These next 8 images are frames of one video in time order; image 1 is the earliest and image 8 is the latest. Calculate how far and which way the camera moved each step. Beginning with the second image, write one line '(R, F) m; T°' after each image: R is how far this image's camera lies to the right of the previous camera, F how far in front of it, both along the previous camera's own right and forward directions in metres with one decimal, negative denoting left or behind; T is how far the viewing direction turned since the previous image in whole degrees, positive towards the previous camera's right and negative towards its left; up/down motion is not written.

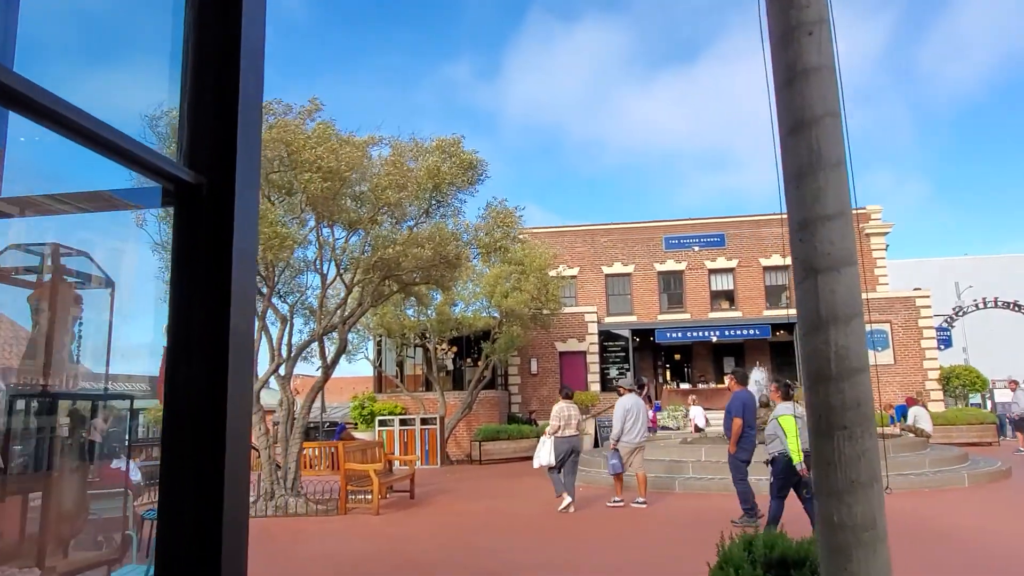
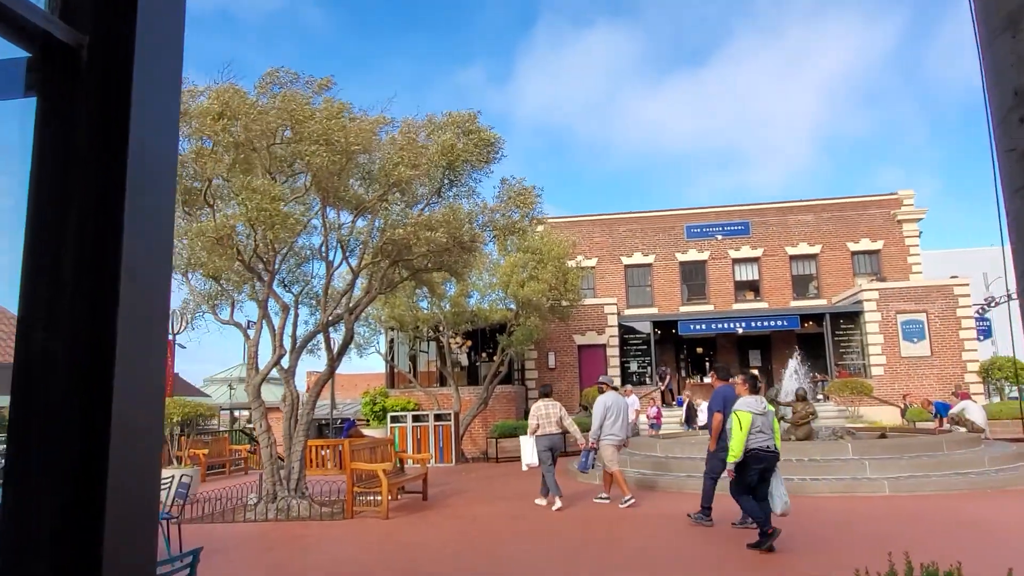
(-0.1, +0.9) m; -1°
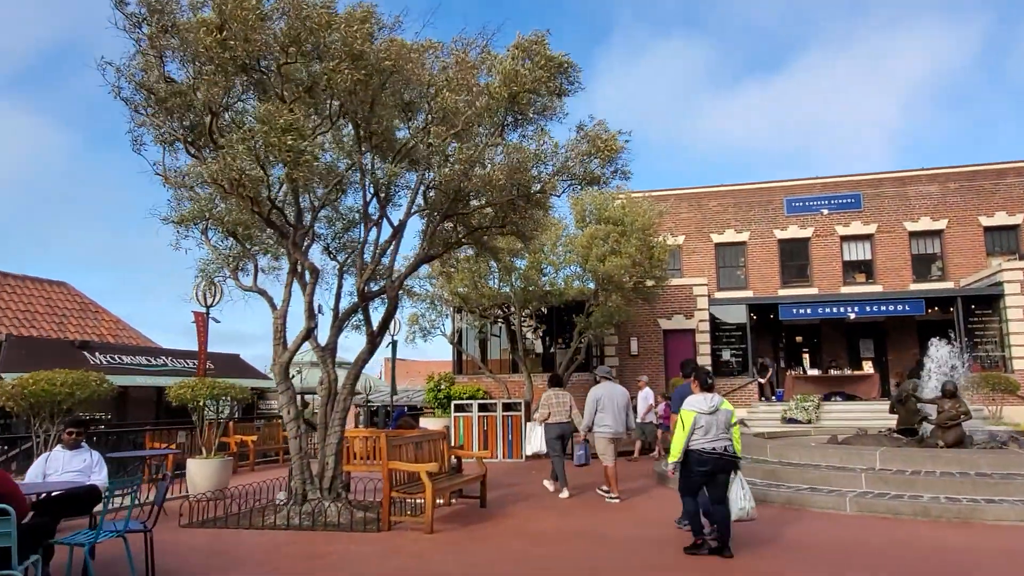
(0.0, +2.0) m; -6°
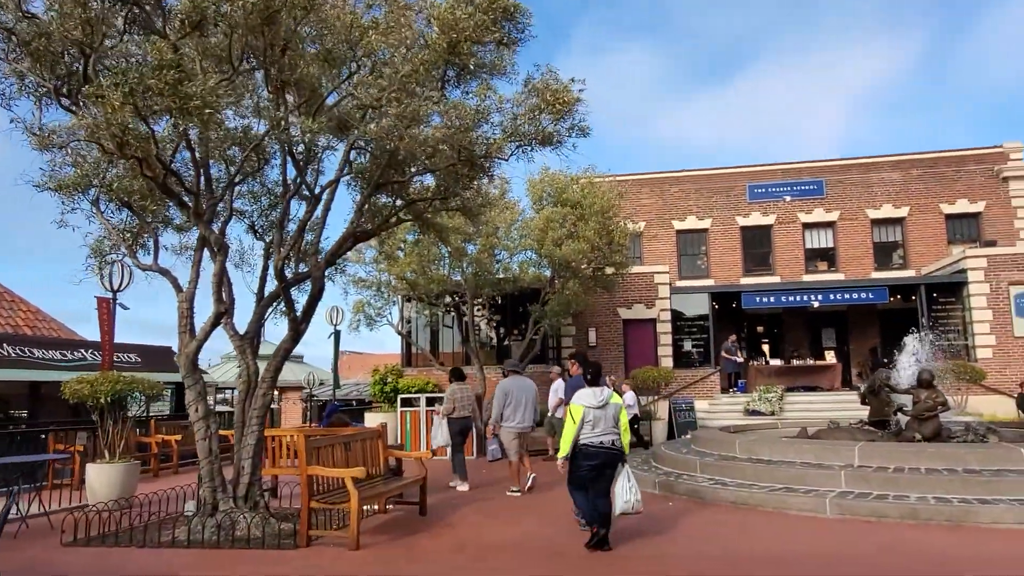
(+0.2, +1.0) m; +3°
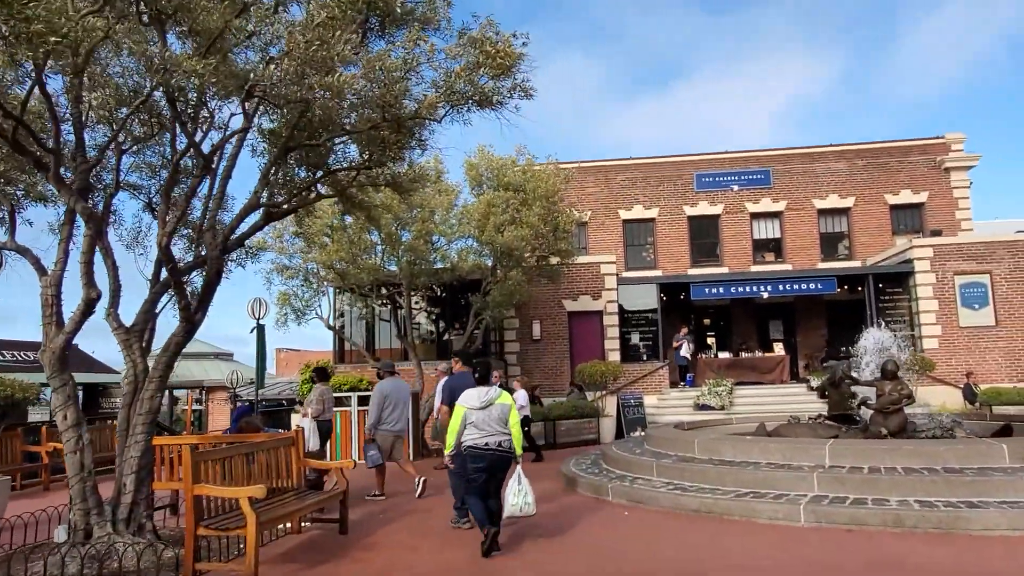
(+0.1, +1.0) m; +4°
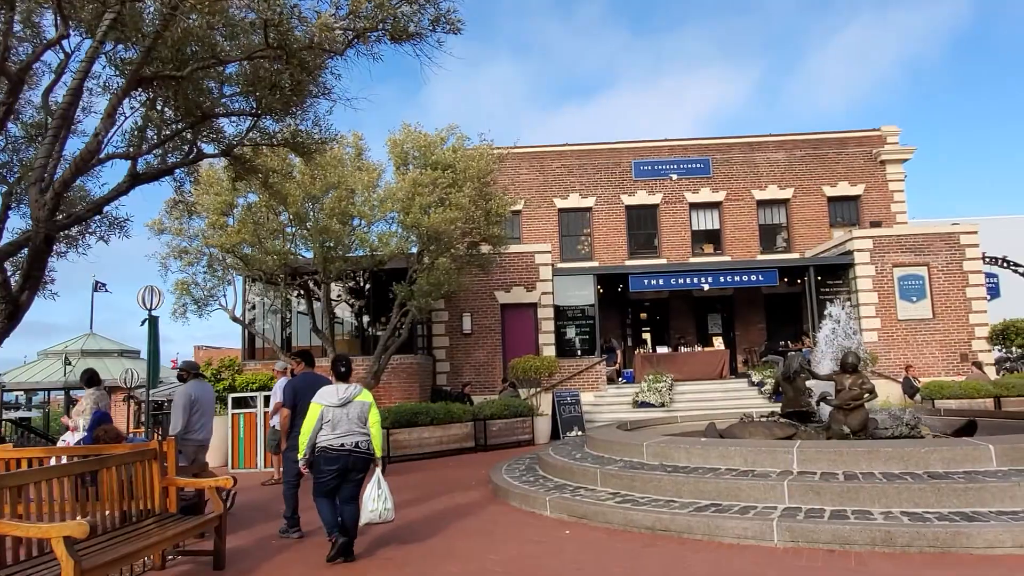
(+0.1, +1.2) m; +5°
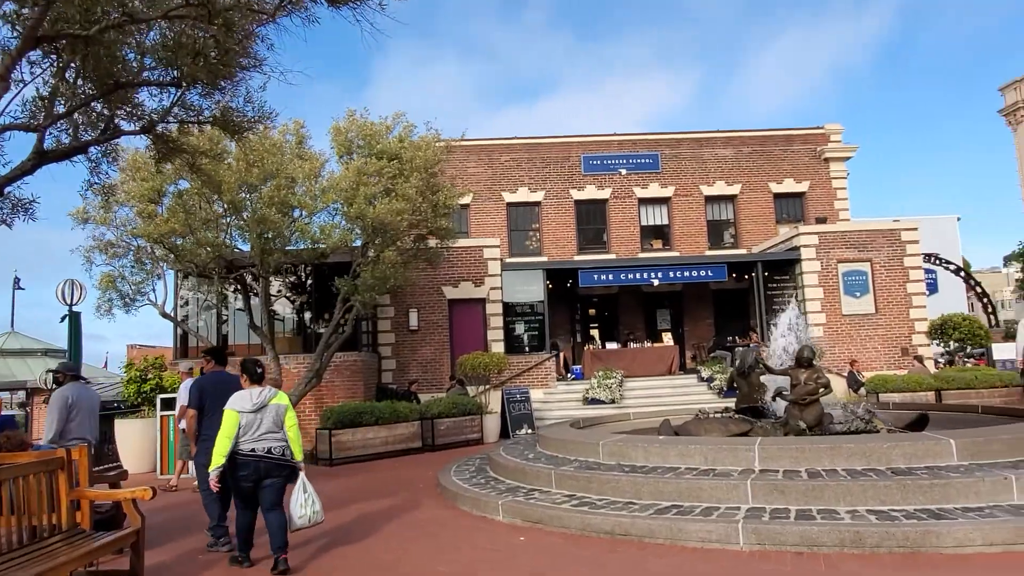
(0.0, +0.4) m; +4°
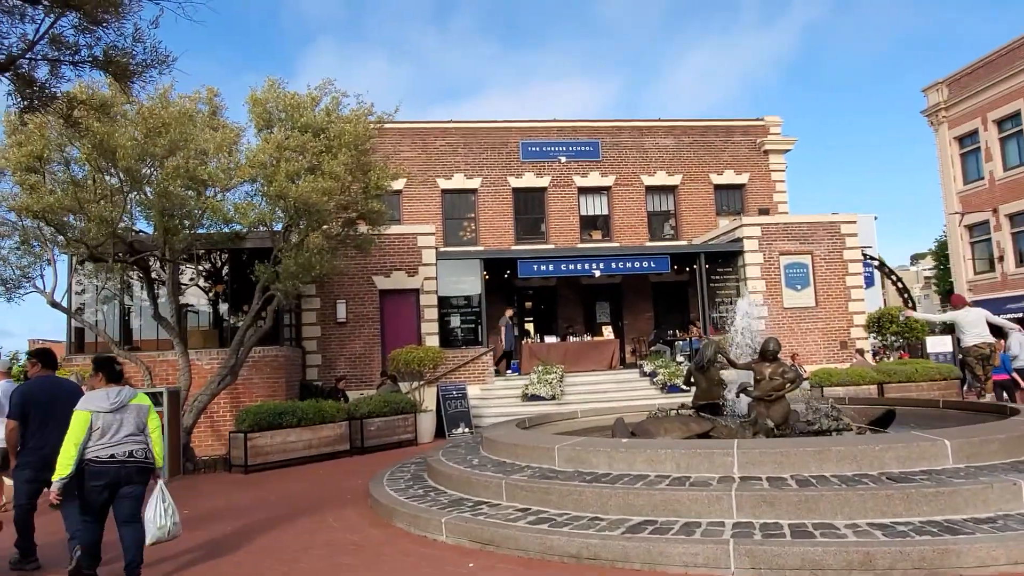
(-0.1, +1.0) m; +5°
